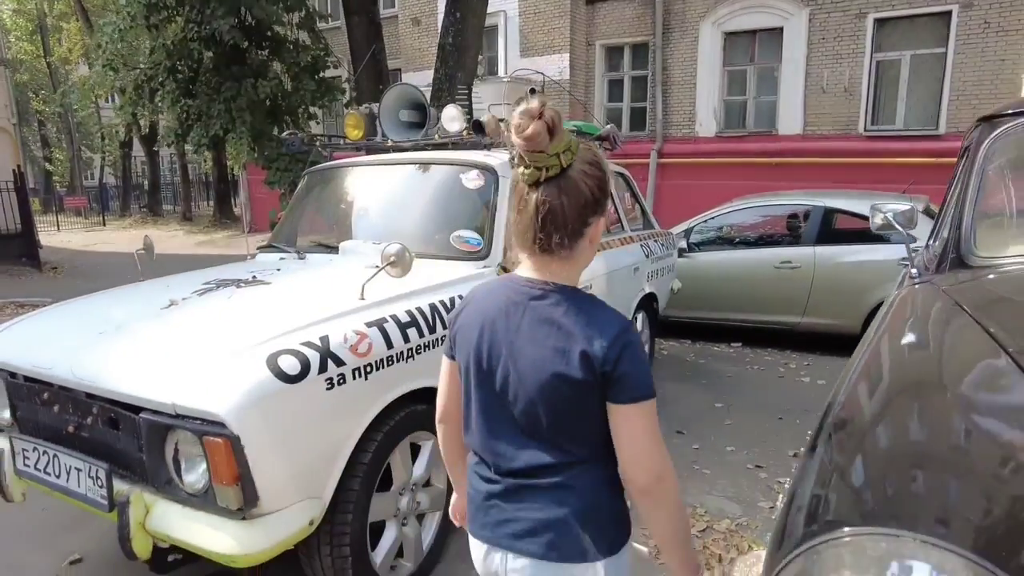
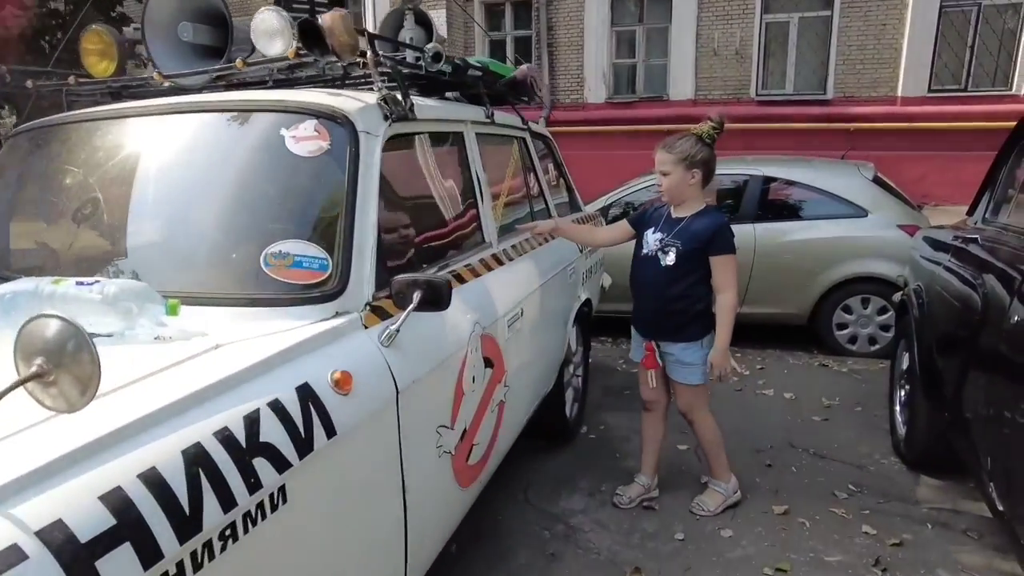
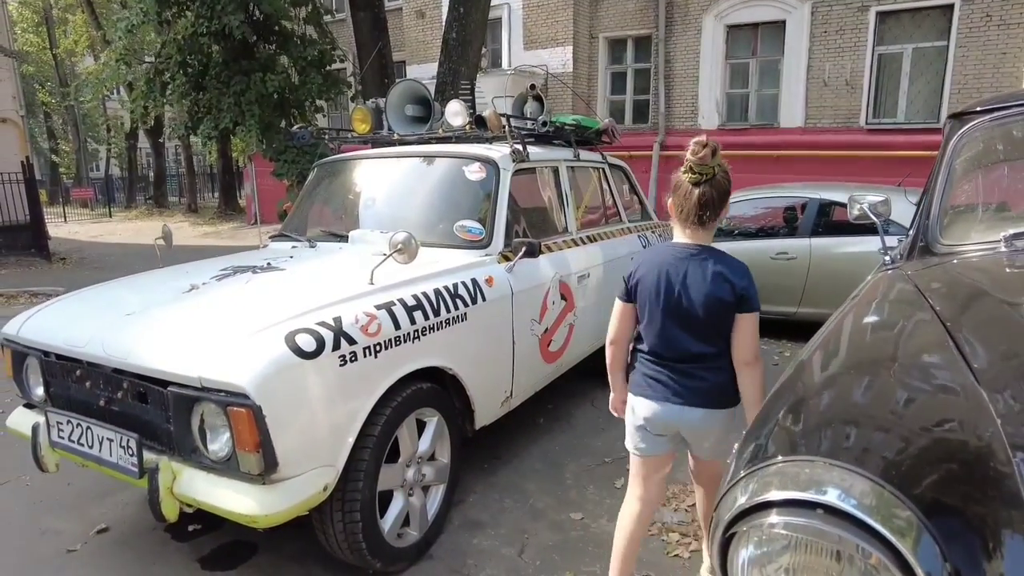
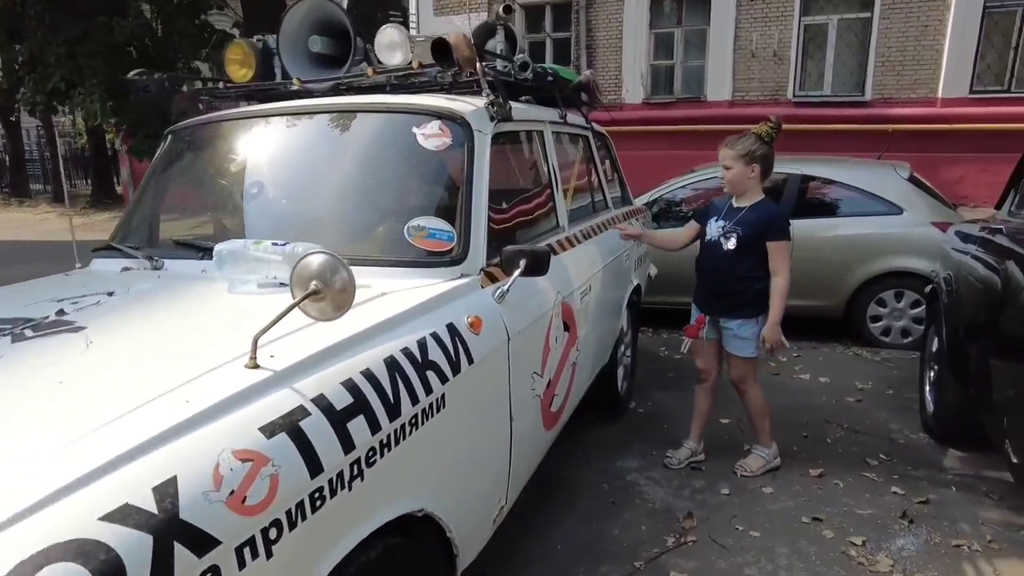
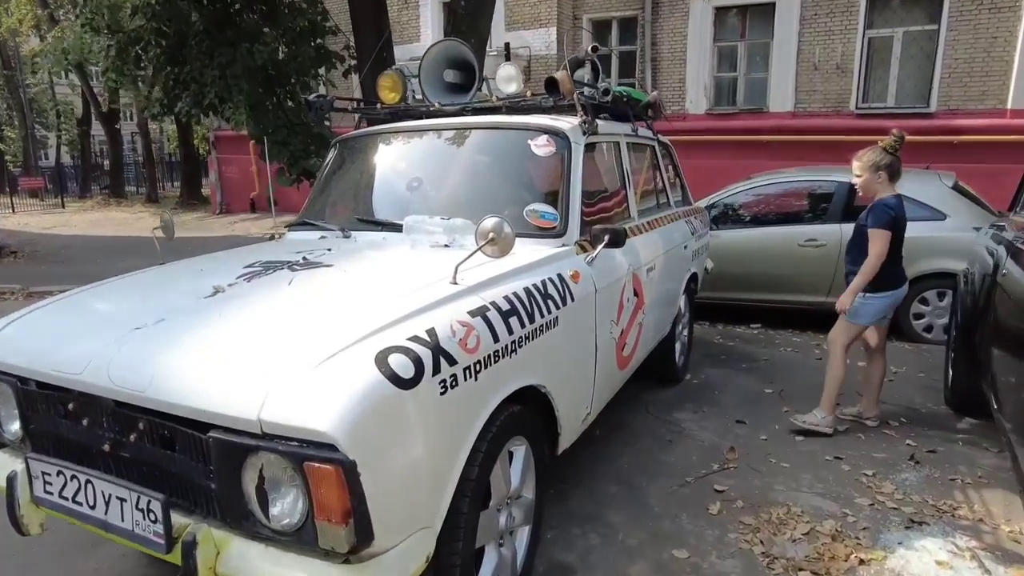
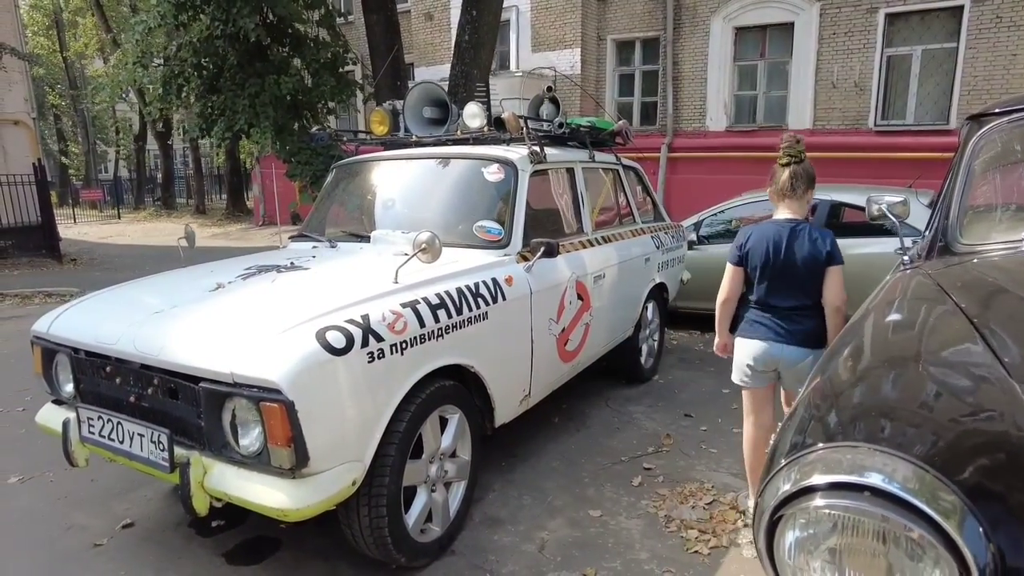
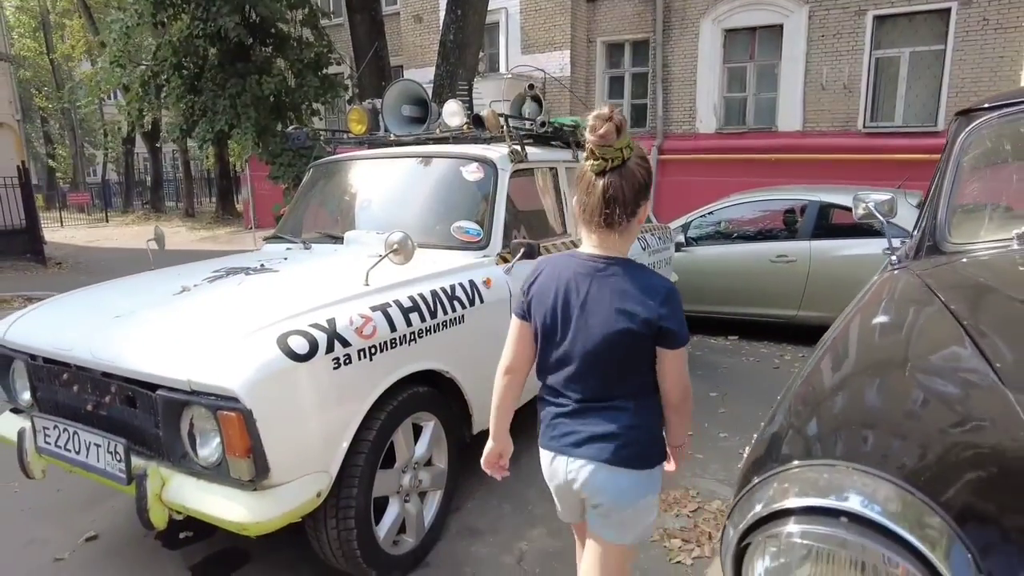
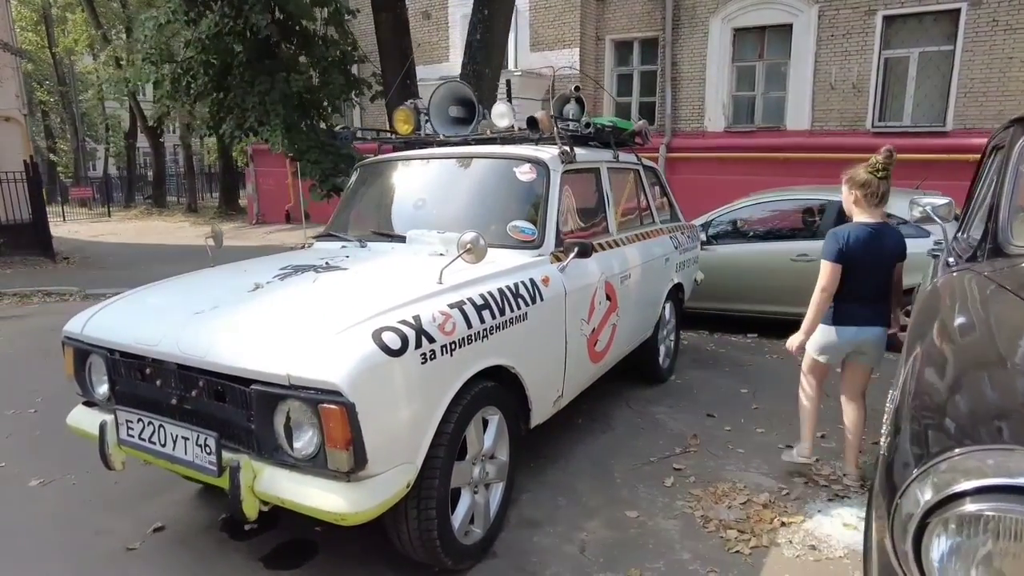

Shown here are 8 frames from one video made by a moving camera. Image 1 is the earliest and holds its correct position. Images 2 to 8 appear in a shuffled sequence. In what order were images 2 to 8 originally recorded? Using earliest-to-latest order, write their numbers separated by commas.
7, 3, 6, 8, 5, 4, 2
